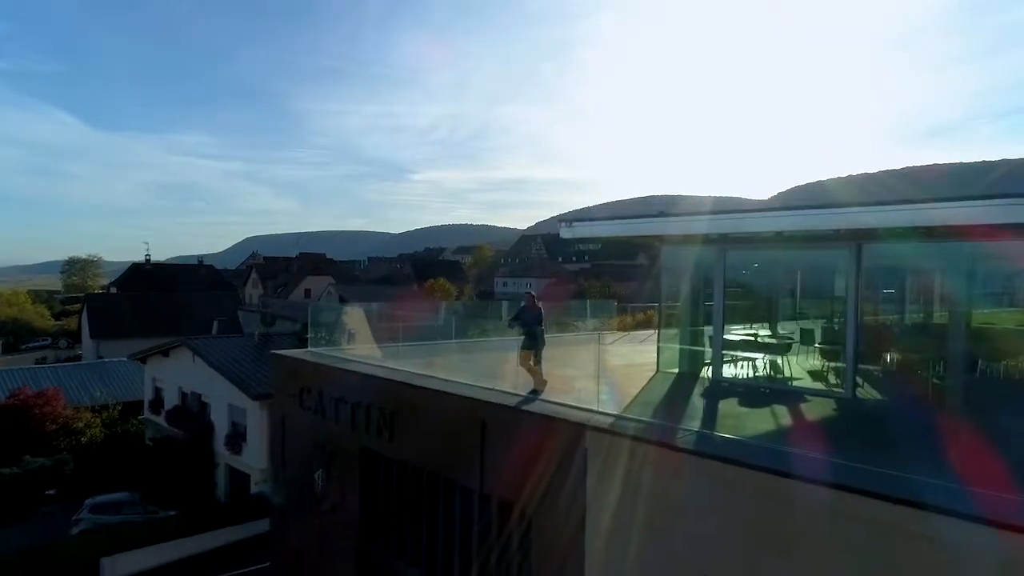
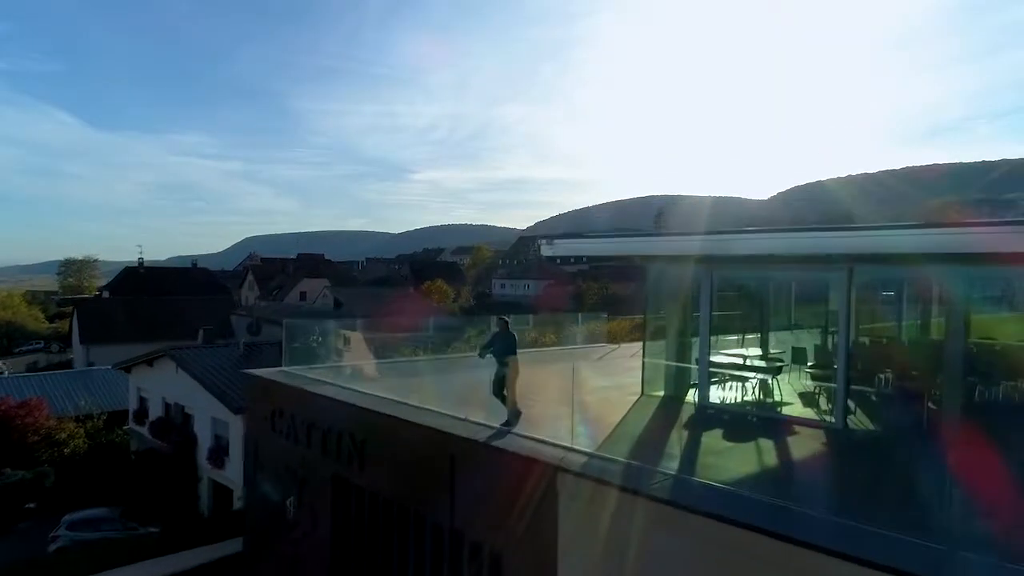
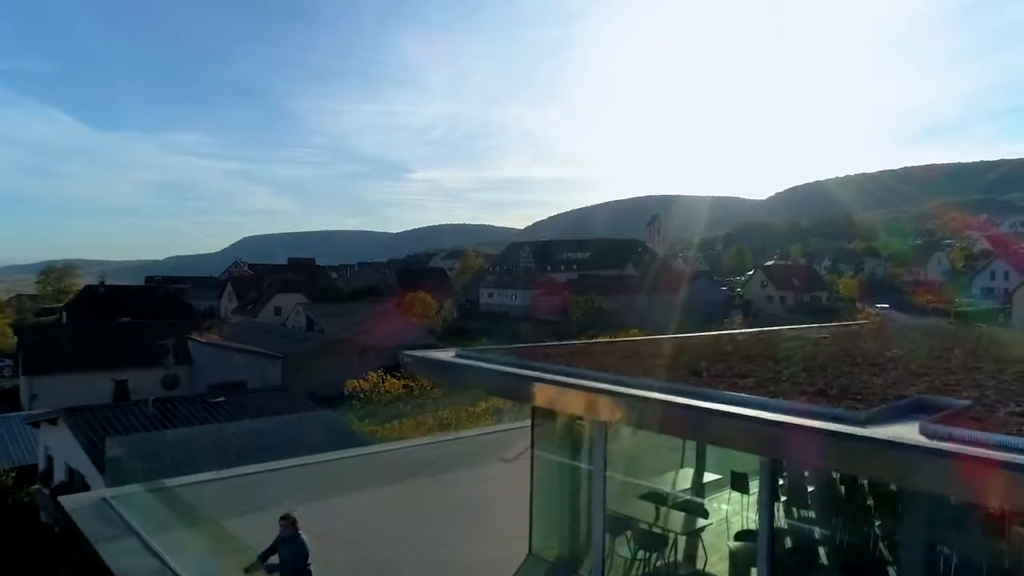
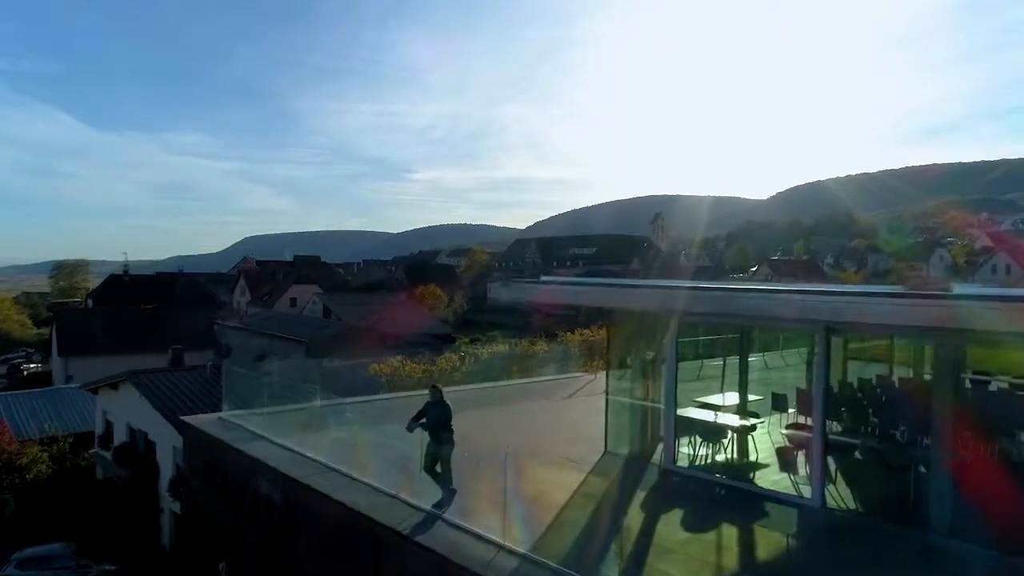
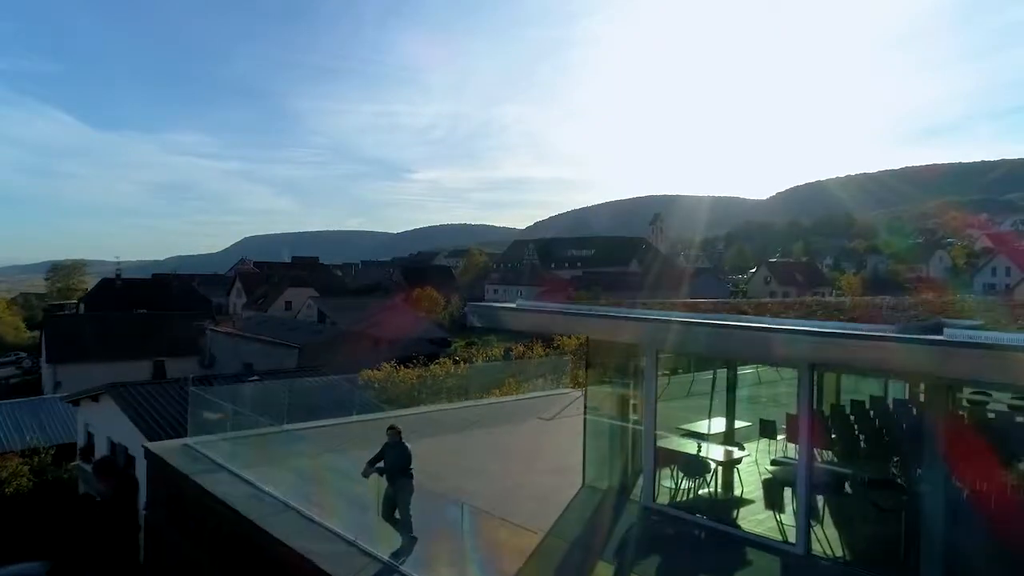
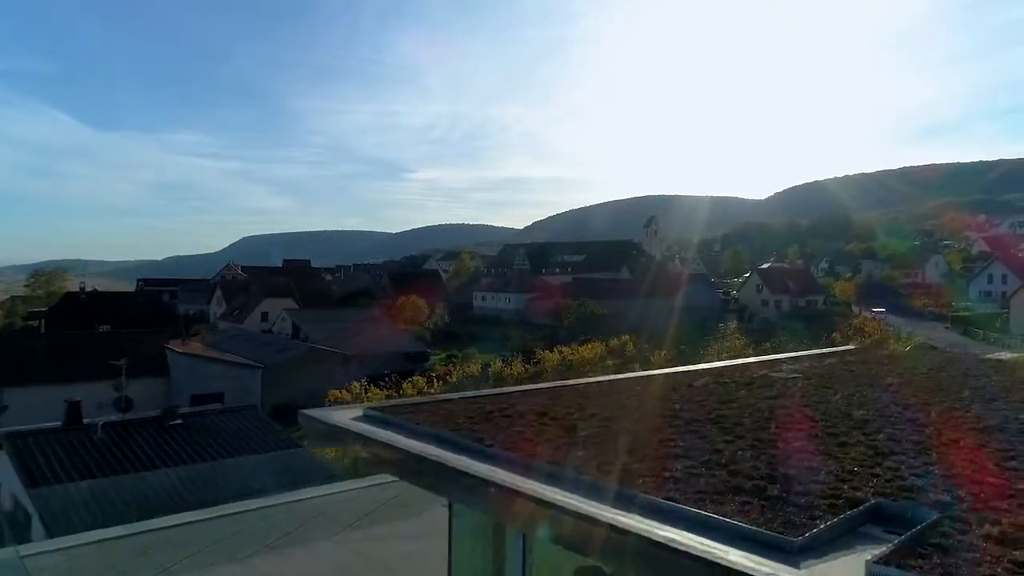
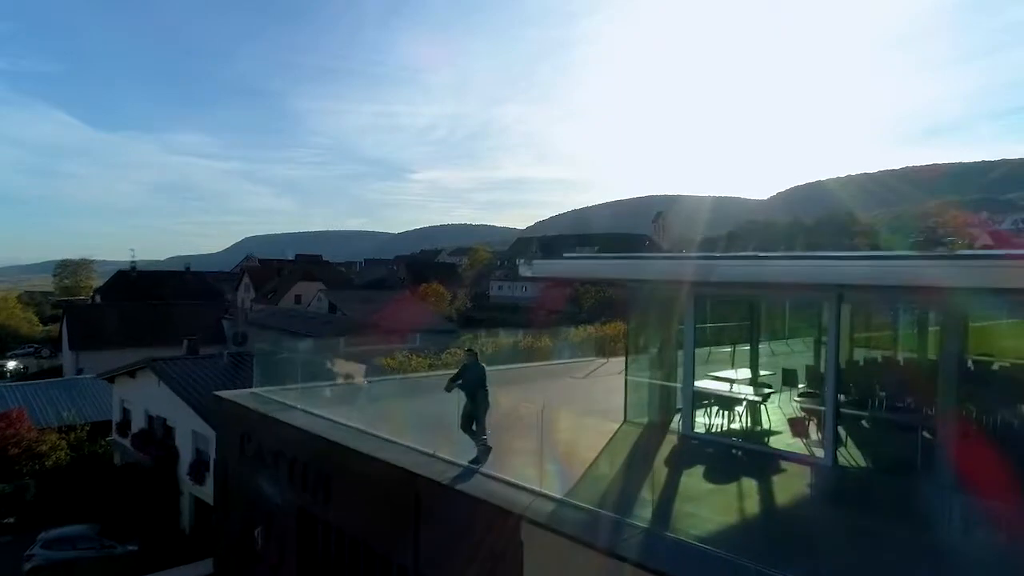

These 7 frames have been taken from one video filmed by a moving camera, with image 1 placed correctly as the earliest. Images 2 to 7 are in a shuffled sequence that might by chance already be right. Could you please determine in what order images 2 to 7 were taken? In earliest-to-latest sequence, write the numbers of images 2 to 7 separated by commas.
2, 7, 4, 5, 3, 6
